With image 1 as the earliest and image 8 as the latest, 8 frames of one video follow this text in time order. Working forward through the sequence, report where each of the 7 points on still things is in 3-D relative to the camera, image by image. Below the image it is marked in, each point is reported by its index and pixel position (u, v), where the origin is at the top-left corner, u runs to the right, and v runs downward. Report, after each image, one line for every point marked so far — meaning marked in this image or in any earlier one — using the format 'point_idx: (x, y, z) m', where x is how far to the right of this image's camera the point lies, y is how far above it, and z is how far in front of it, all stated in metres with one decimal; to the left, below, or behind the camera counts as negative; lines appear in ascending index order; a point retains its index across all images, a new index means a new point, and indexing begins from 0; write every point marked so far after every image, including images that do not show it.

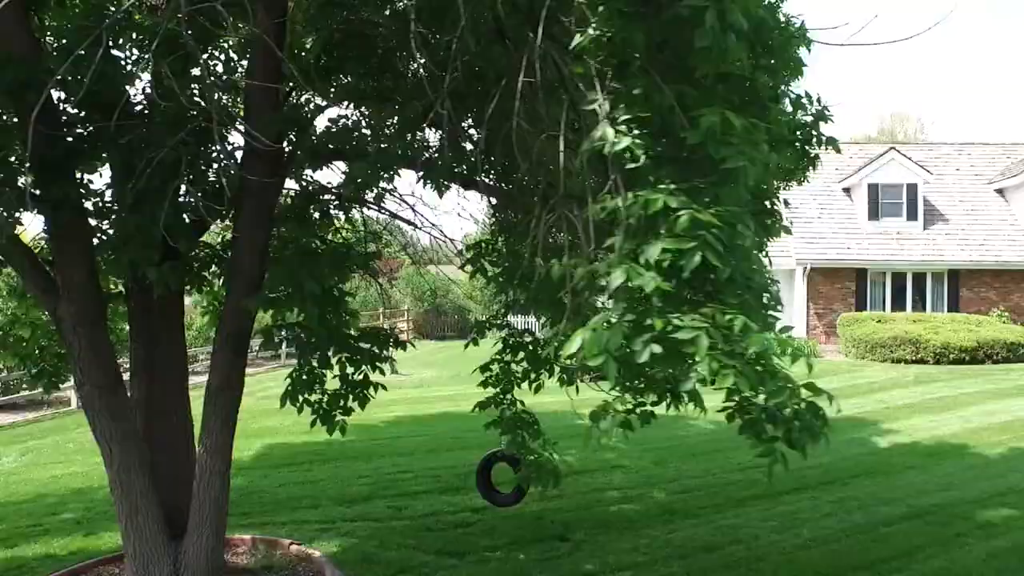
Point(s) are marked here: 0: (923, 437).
0: (+5.6, -2.0, +12.4) m
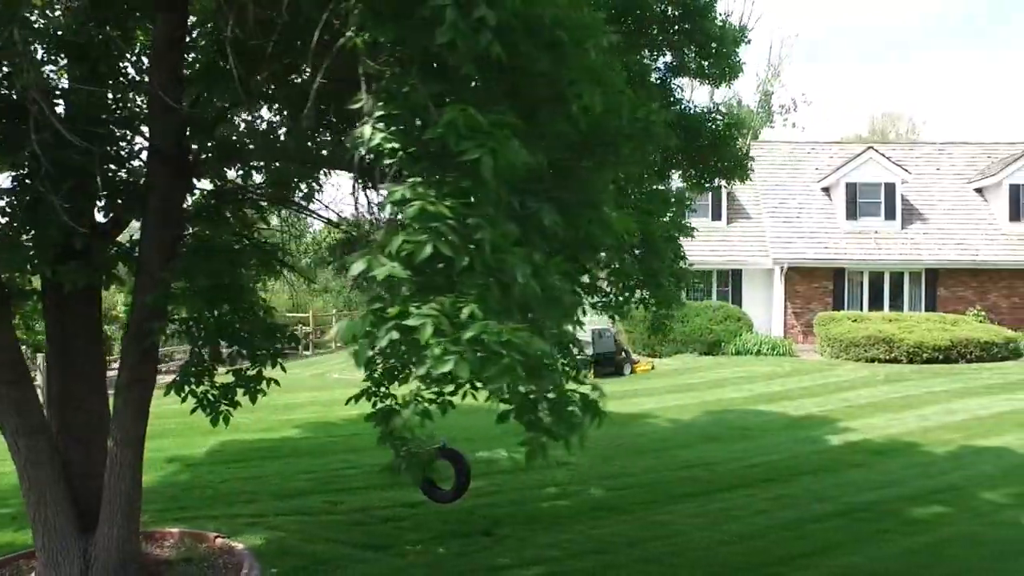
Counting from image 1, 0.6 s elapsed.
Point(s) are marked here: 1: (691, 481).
0: (+5.0, -2.0, +12.4) m
1: (+2.0, -2.1, +10.1) m
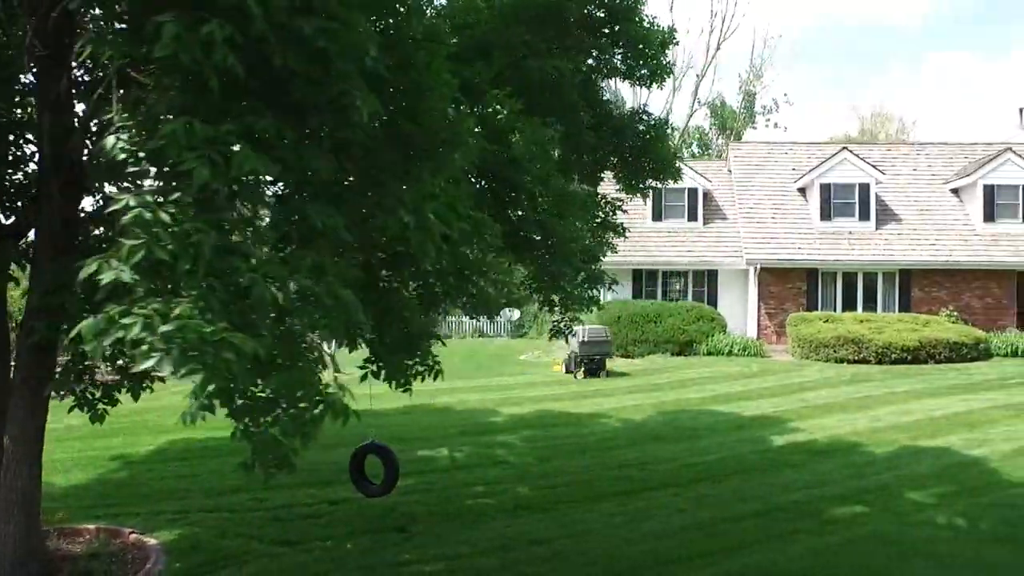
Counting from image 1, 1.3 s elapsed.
0: (+4.3, -2.0, +12.5) m
1: (+1.2, -2.1, +10.2) m
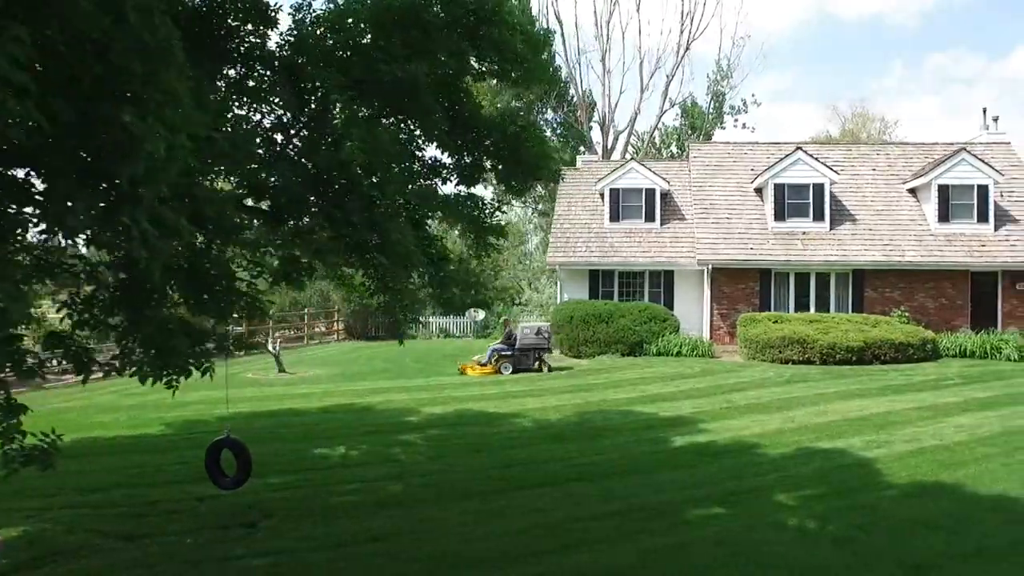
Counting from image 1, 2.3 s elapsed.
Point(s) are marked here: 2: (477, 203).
0: (+2.9, -2.0, +12.6) m
1: (-0.1, -2.1, +10.2) m
2: (-0.4, +0.9, +10.3) m
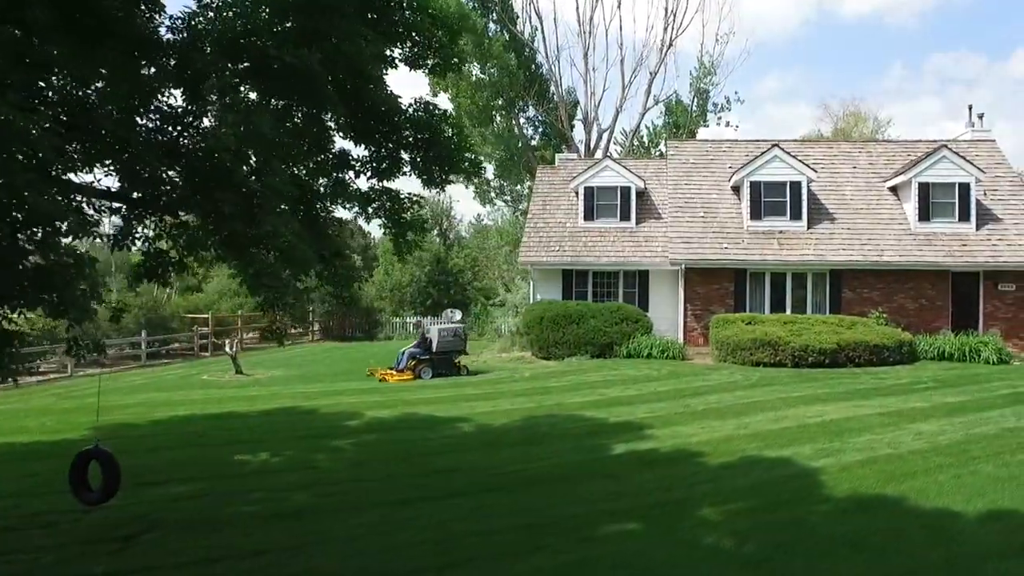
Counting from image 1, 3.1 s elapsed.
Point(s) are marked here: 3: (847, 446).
0: (+2.1, -2.0, +11.9) m
1: (-1.0, -2.1, +9.6) m
2: (-1.2, +1.0, +9.7) m
3: (+4.0, -1.9, +10.9) m
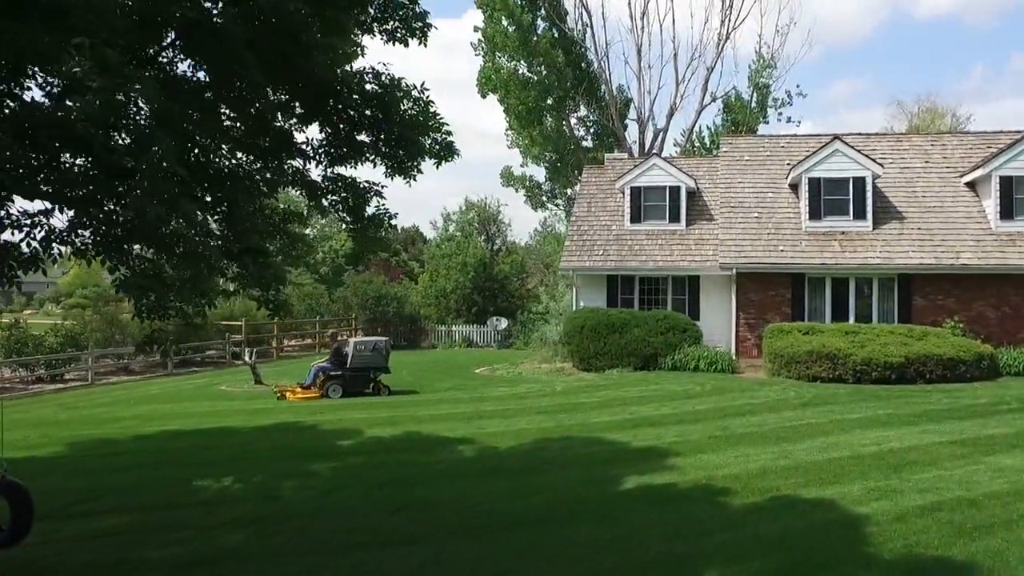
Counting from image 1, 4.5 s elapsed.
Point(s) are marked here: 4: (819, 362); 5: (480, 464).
0: (+2.1, -2.0, +10.2) m
1: (-1.2, -2.2, +8.1) m
2: (-1.4, +0.9, +8.2) m
3: (+3.9, -2.0, +9.1) m
4: (+6.2, -1.5, +18.6) m
5: (-0.3, -2.1, +11.1) m
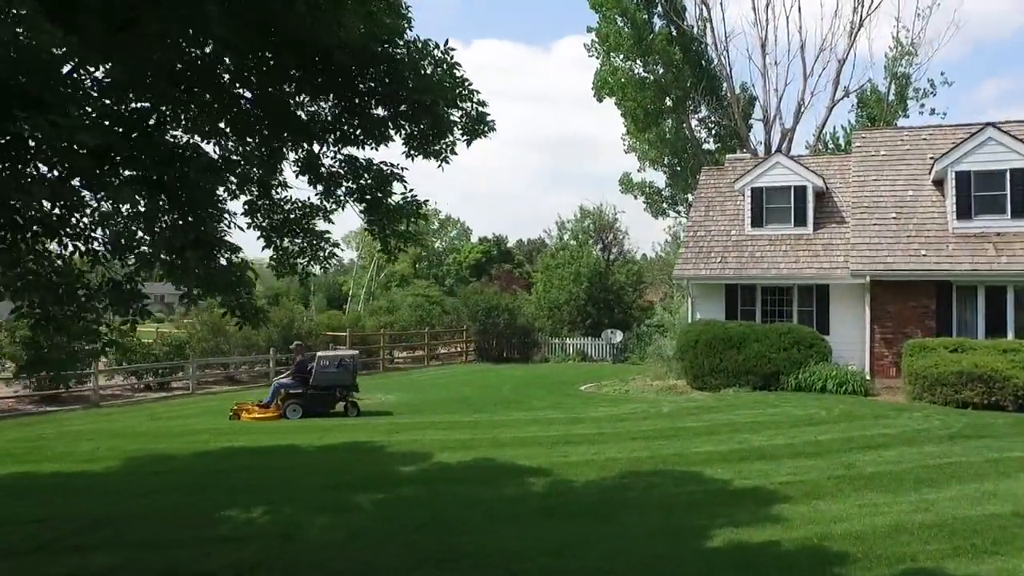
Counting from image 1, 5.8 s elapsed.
0: (+2.7, -2.1, +8.2) m
1: (-0.8, -2.2, +6.6) m
2: (-1.0, +0.9, +6.8) m
3: (+4.4, -2.0, +6.9) m
4: (+8.0, -1.7, +15.9) m
5: (+0.4, -2.2, +9.5) m
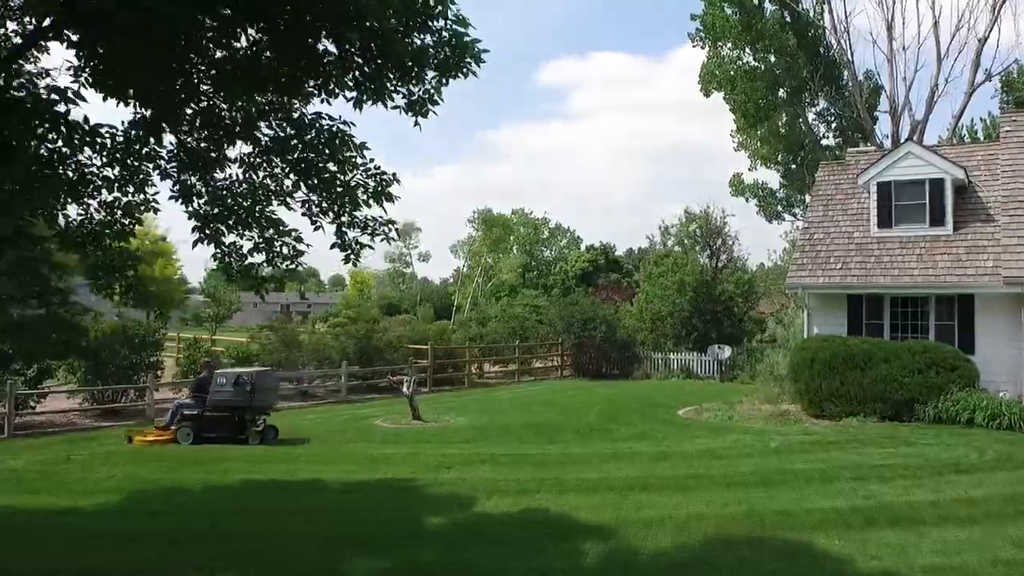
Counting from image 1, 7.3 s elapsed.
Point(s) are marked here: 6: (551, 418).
0: (+2.8, -2.2, +5.6) m
1: (-0.9, -2.2, +4.4) m
2: (-1.0, +0.8, +4.7) m
3: (+4.3, -2.1, +4.0) m
4: (+9.0, -1.8, +12.6) m
5: (+0.7, -2.3, +7.1) m
6: (+0.8, -2.6, +18.9) m
